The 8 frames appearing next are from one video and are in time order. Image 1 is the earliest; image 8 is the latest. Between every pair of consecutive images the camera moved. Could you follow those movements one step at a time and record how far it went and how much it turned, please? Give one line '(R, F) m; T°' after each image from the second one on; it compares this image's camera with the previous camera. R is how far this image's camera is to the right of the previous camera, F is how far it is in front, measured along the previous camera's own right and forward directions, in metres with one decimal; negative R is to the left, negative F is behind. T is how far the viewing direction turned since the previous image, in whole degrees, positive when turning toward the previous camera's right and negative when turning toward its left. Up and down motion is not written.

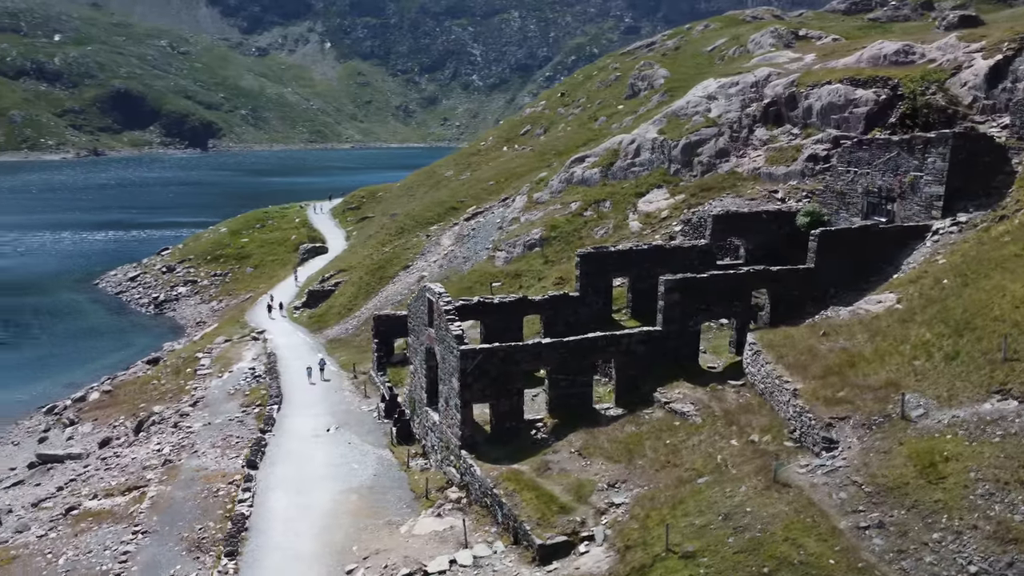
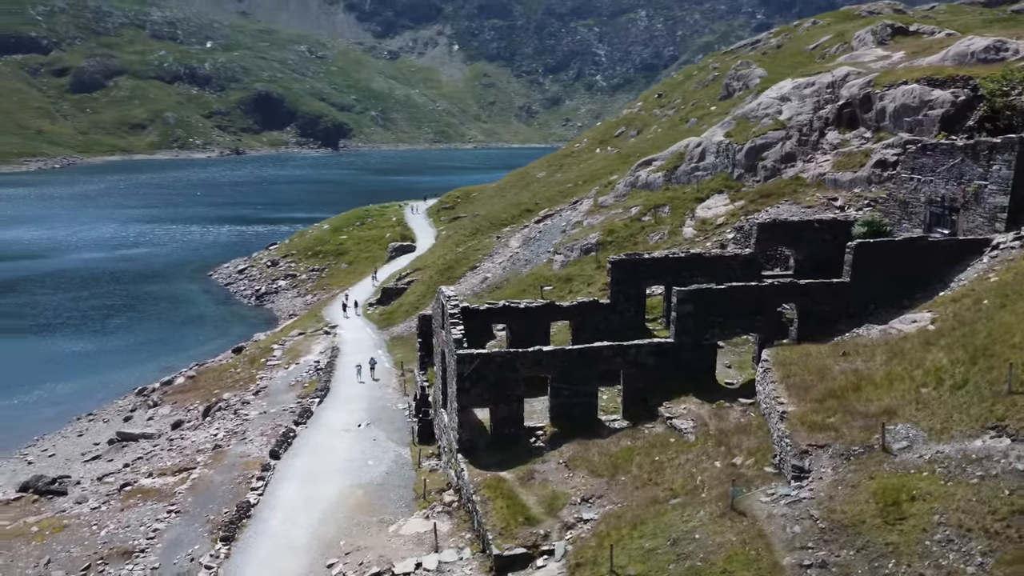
(+4.3, +0.5) m; -9°
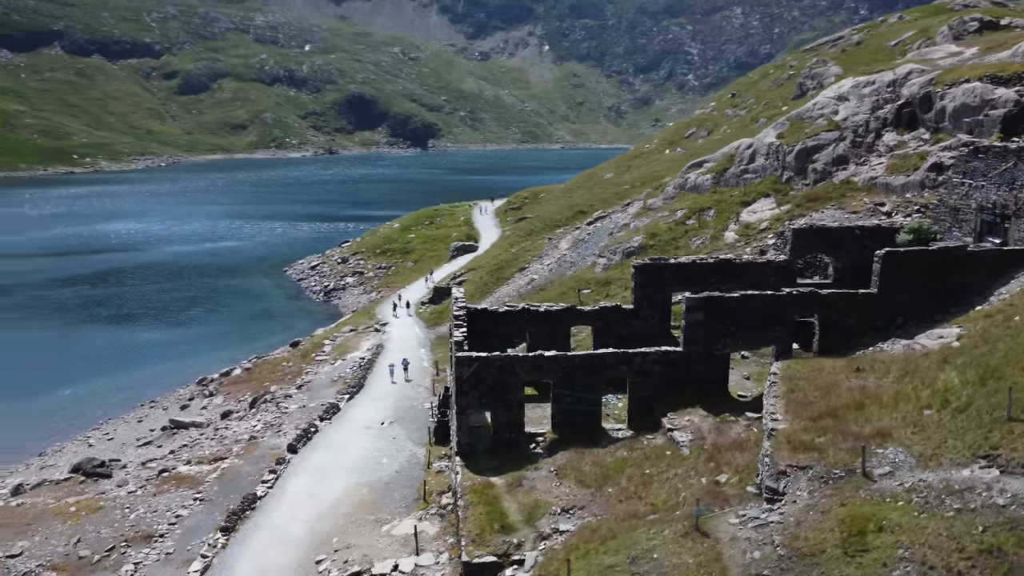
(+3.1, +0.5) m; -6°
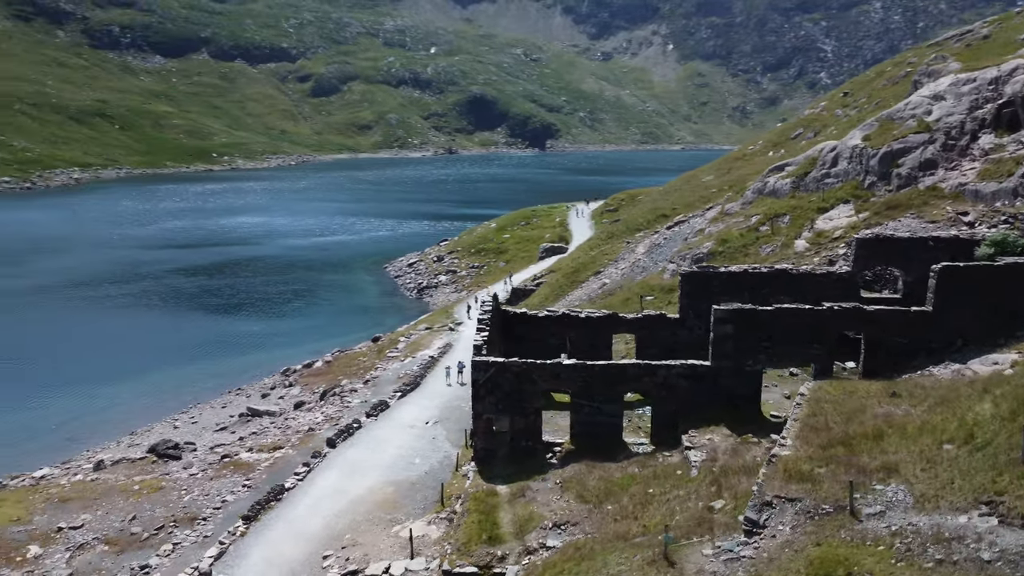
(+3.4, +0.8) m; -9°
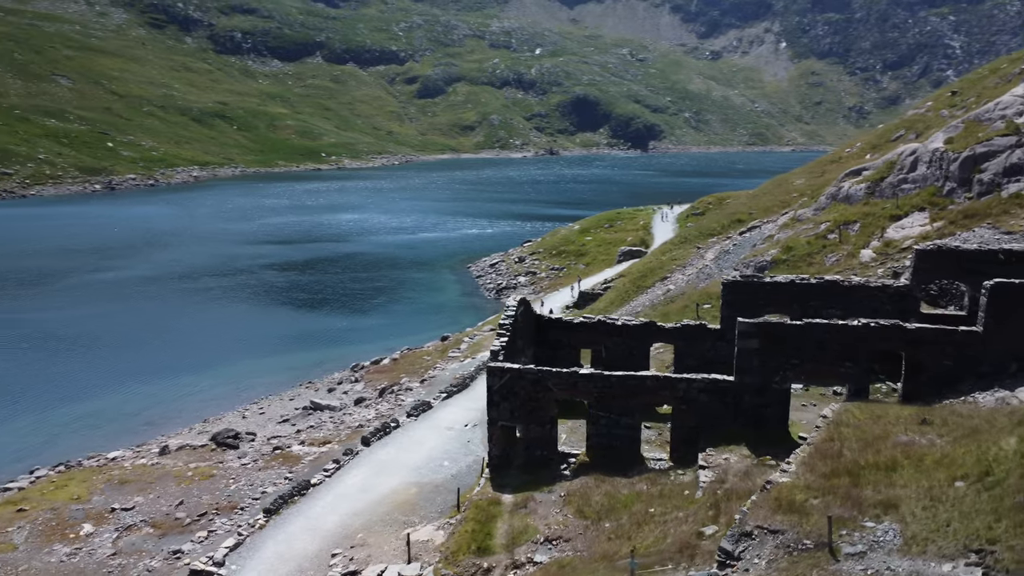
(+2.9, +0.7) m; -7°
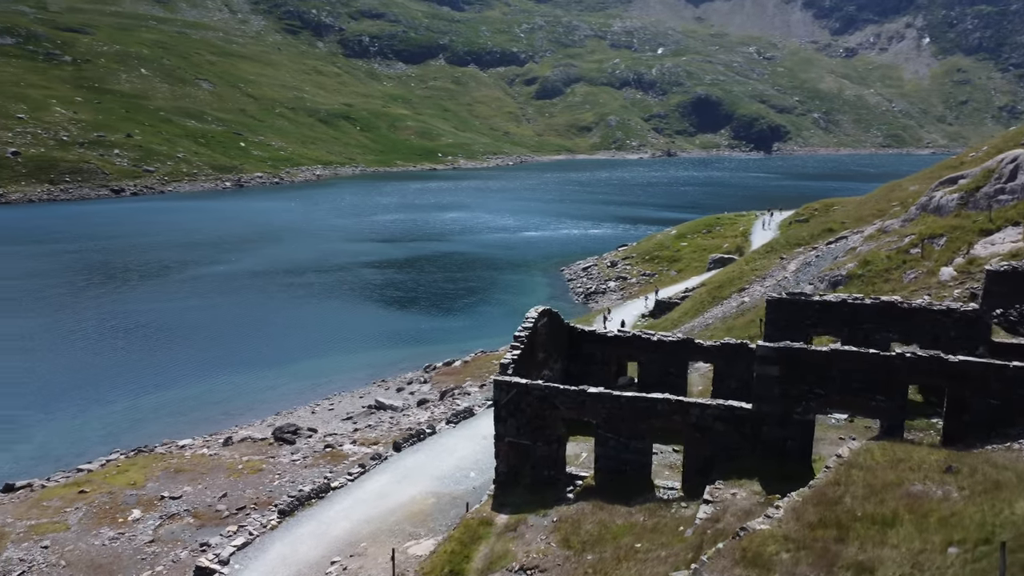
(+3.5, +1.3) m; -8°
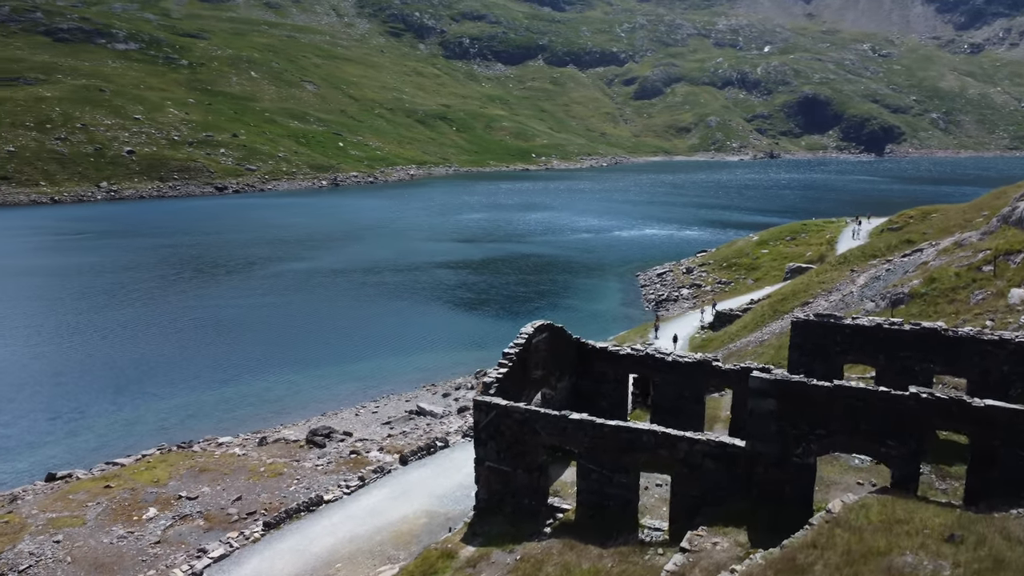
(+3.5, +2.1) m; -7°
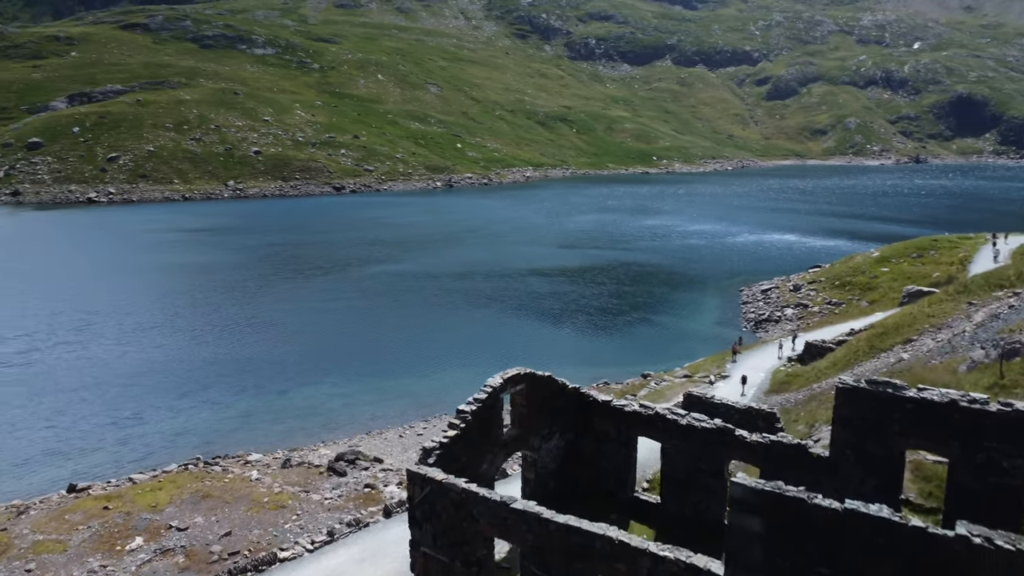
(+4.4, +5.3) m; -9°
